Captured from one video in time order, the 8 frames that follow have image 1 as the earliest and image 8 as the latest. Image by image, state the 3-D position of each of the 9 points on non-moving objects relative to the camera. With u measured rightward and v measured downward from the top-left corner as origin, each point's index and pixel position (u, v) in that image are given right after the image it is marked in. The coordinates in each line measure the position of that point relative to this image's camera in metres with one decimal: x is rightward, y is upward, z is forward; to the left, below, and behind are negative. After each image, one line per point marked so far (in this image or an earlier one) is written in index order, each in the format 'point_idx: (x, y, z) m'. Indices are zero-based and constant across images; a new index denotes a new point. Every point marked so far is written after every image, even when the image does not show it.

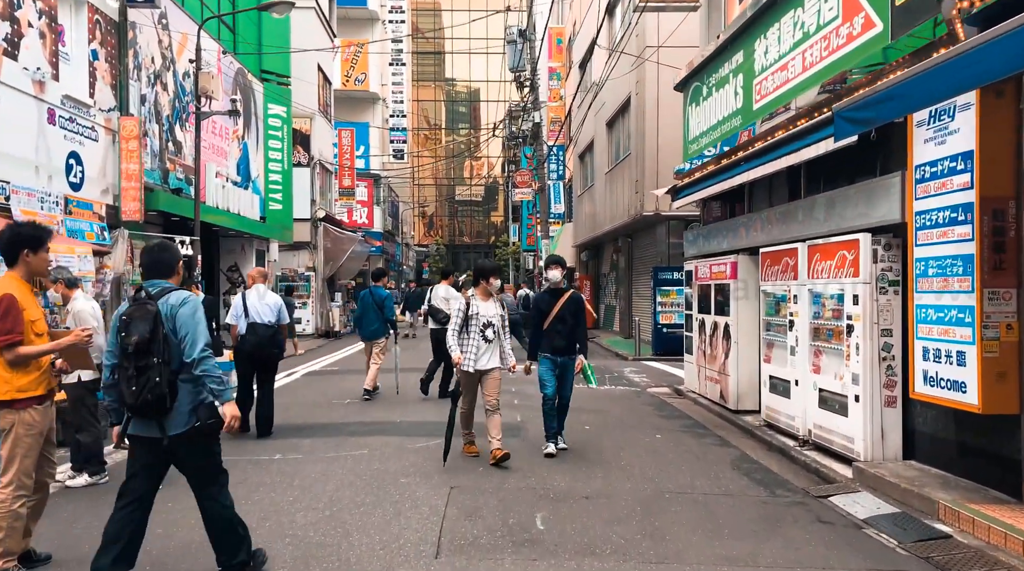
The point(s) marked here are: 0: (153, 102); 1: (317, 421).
0: (-6.4, +3.3, +14.5) m
1: (-2.3, -1.6, +9.4) m
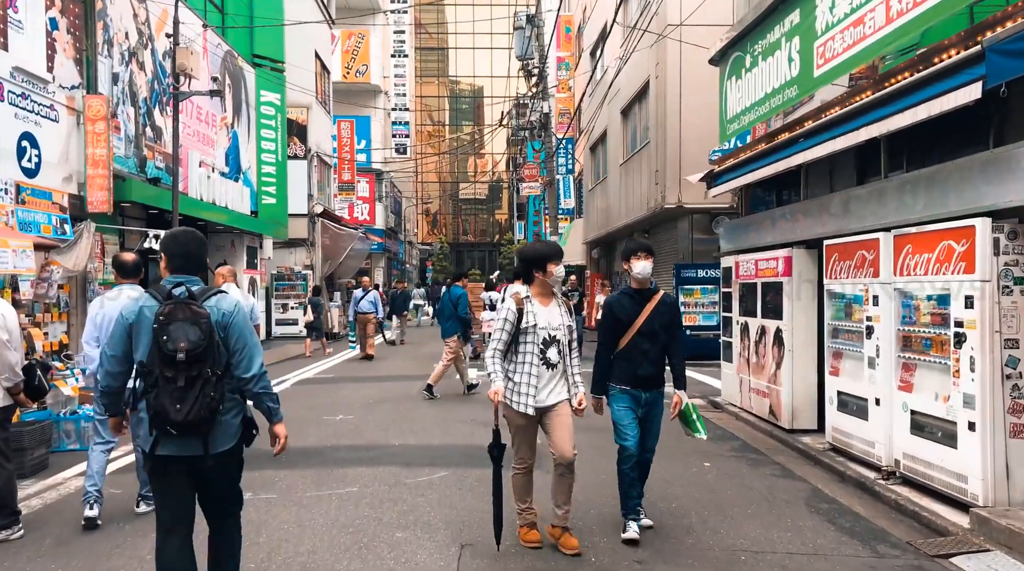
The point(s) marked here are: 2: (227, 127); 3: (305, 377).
0: (-6.2, +3.3, +13.1) m
1: (-2.1, -1.6, +8.0) m
2: (-6.4, +3.6, +18.3) m
3: (-3.5, -1.6, +13.9) m
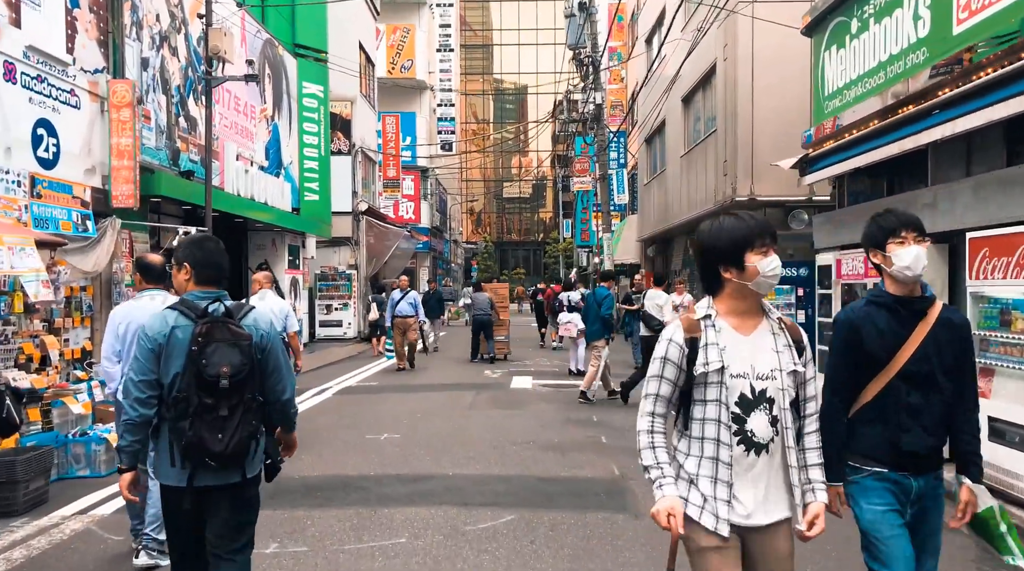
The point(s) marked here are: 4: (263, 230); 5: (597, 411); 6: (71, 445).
0: (-5.3, +3.3, +12.2) m
1: (-1.4, -1.6, +6.9) m
2: (-5.2, +3.5, +17.4) m
3: (-2.6, -1.6, +12.9) m
4: (-5.5, +1.2, +18.0) m
5: (+1.1, -1.6, +10.4) m
6: (-3.7, -1.4, +6.9) m
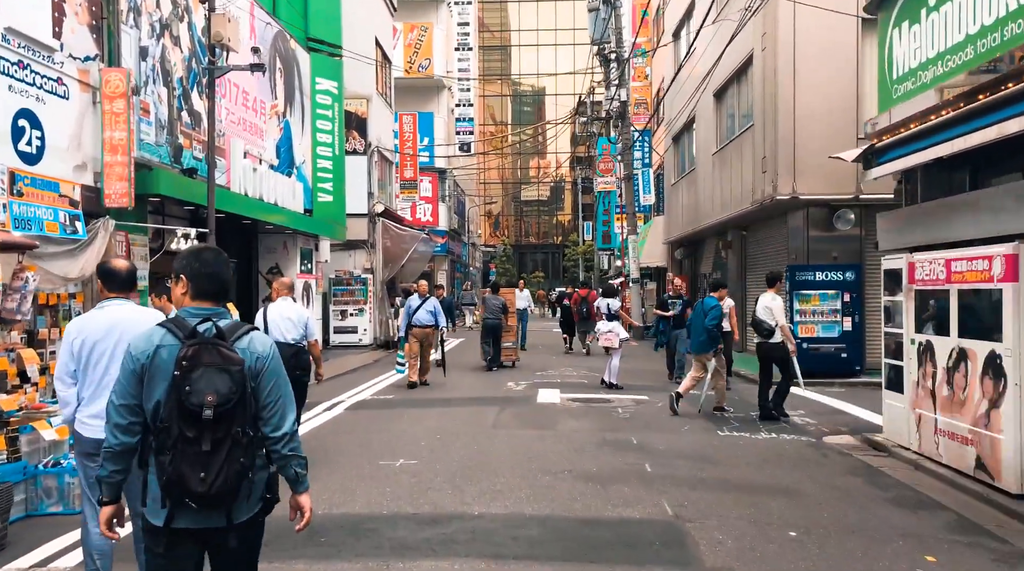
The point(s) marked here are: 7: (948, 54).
0: (-4.9, +3.2, +11.3) m
1: (-1.2, -1.6, +6.0) m
2: (-4.8, +3.4, +16.6) m
3: (-2.2, -1.7, +12.0) m
4: (-5.0, +1.1, +17.1) m
5: (+1.4, -1.7, +9.4) m
6: (-3.5, -1.4, +6.0) m
7: (+3.9, +2.1, +7.3) m
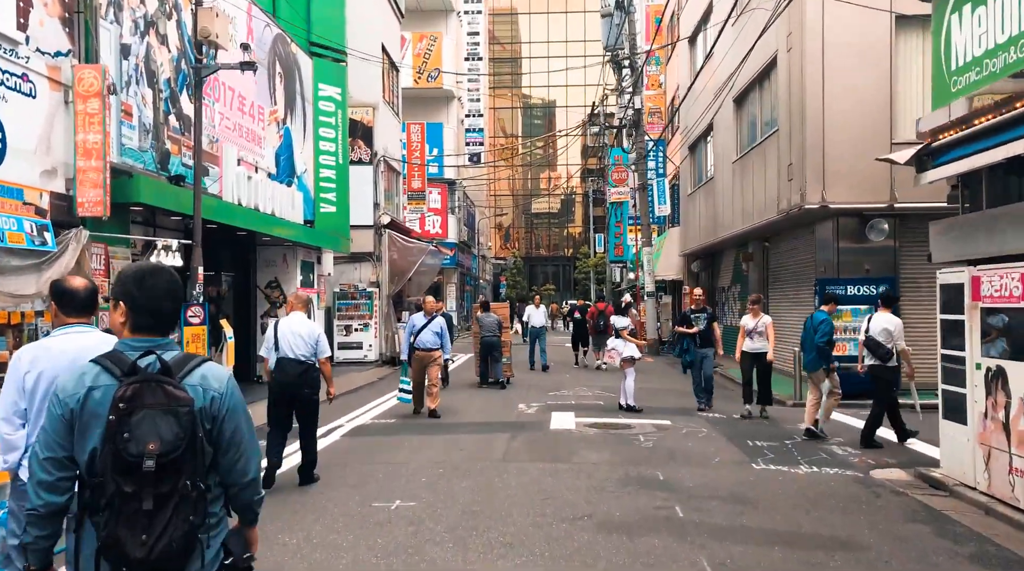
0: (-4.8, +3.0, +10.6) m
1: (-1.1, -1.8, +5.1) m
2: (-4.5, +3.1, +15.8) m
3: (-2.1, -1.9, +11.1) m
4: (-4.8, +0.8, +16.3) m
5: (+1.5, -1.8, +8.4) m
6: (-3.4, -1.5, +5.1) m
7: (+4.0, +1.9, +6.4) m
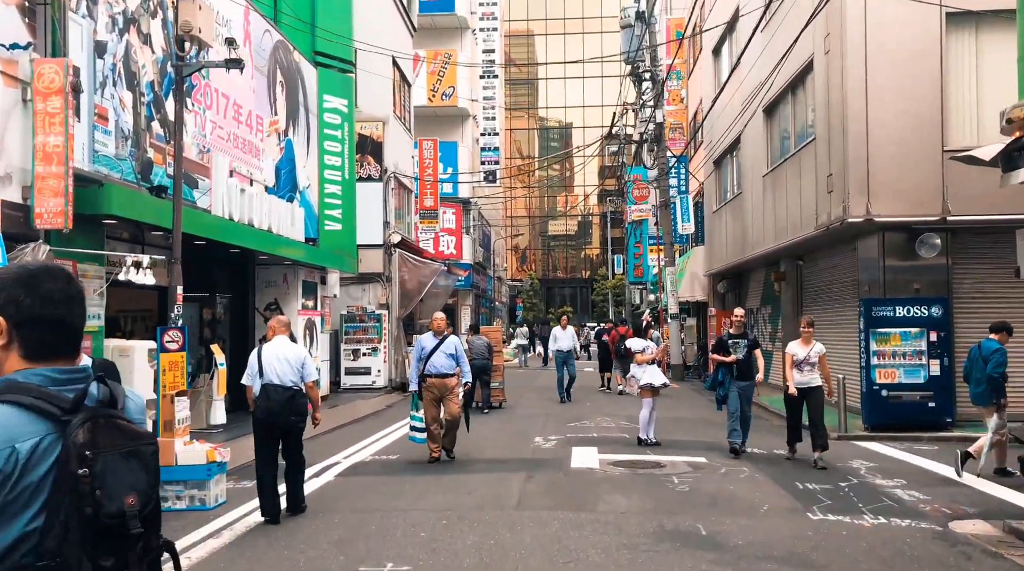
0: (-4.6, +2.7, +9.6) m
1: (-1.0, -1.9, +3.9) m
2: (-4.3, +2.7, +14.8) m
3: (-1.9, -2.2, +10.0) m
4: (-4.5, +0.4, +15.3) m
5: (+1.6, -2.0, +7.2) m
6: (-3.3, -1.6, +4.0) m
7: (+4.1, +1.8, +5.2) m
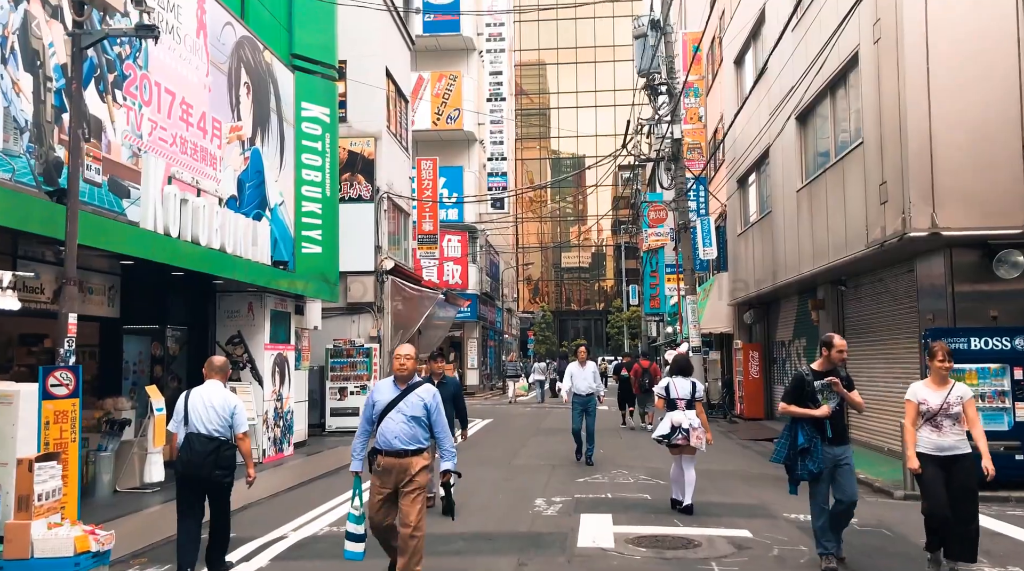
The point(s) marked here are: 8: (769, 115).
0: (-4.7, +2.4, +7.7) m
1: (-1.2, -1.9, +1.8) m
2: (-4.3, +2.3, +13.0) m
3: (-2.0, -2.4, +7.8) m
4: (-4.5, -0.1, +13.3) m
5: (+1.5, -2.2, +5.1) m
6: (-3.5, -1.7, +2.0) m
7: (+3.9, +1.8, +3.1) m
8: (+5.8, +3.9, +18.6) m
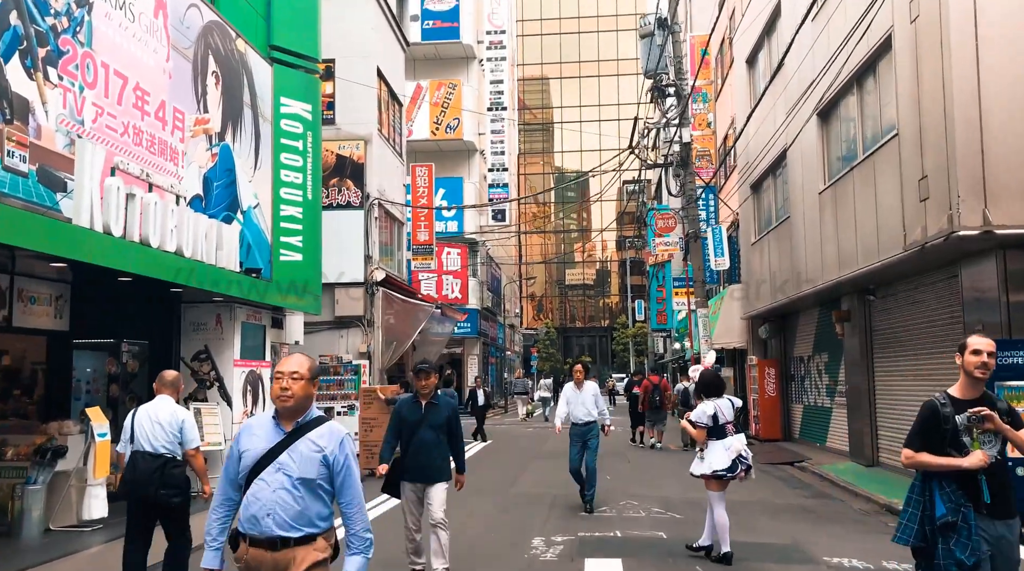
0: (-4.8, +2.4, +6.5) m
1: (-1.4, -1.8, +0.5) m
2: (-4.3, +2.1, +11.7) m
3: (-2.0, -2.4, +6.5) m
4: (-4.6, -0.2, +12.1) m
5: (+1.4, -2.1, +3.7) m
6: (-3.6, -1.6, +0.6) m
7: (+3.8, +1.9, +1.9) m
8: (+5.8, +3.7, +17.4) m
